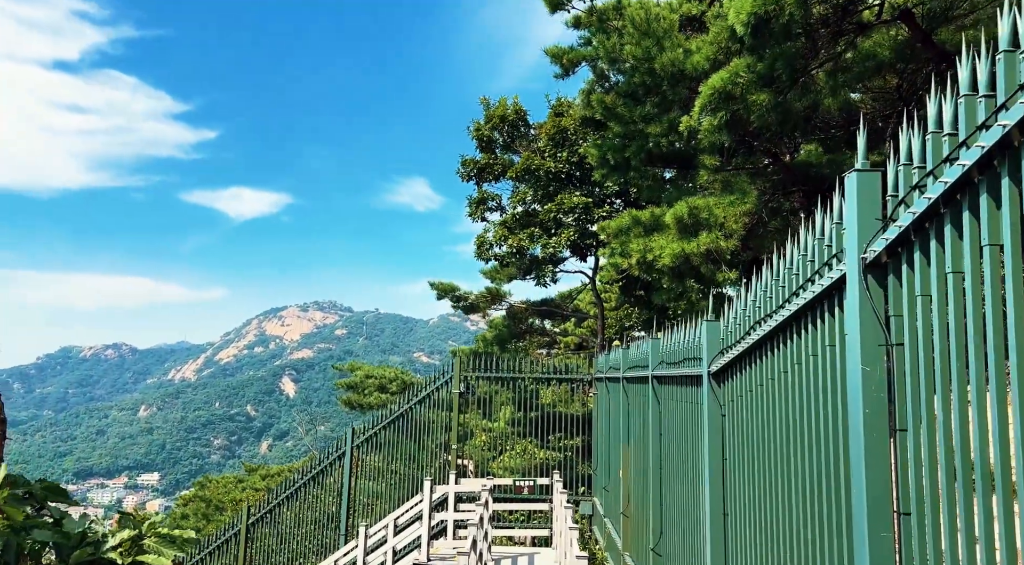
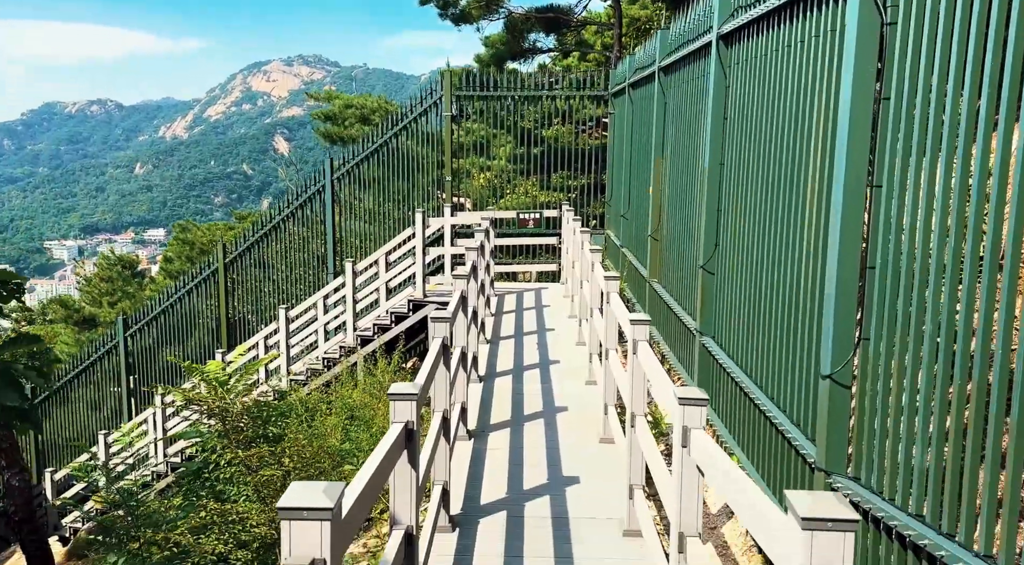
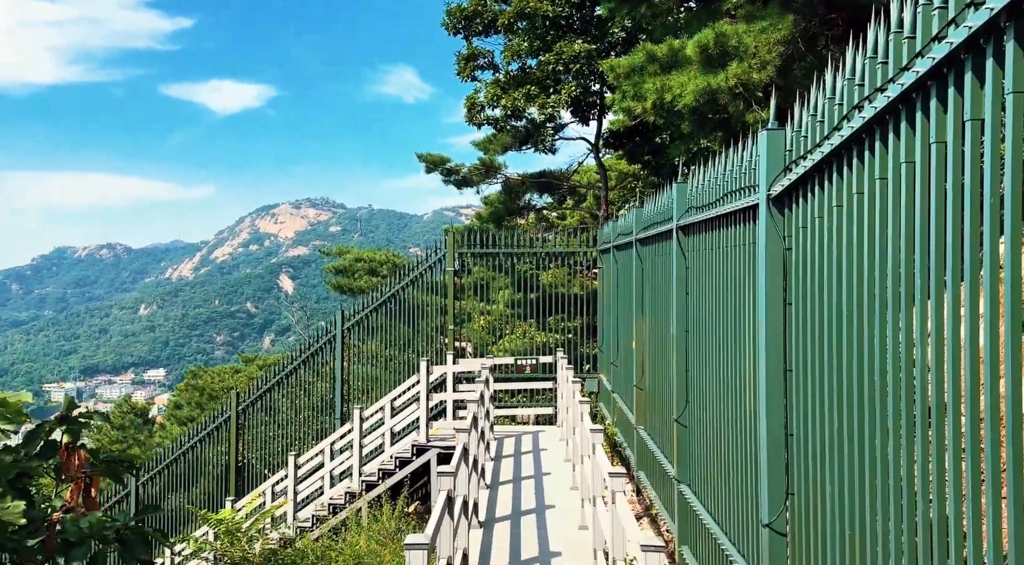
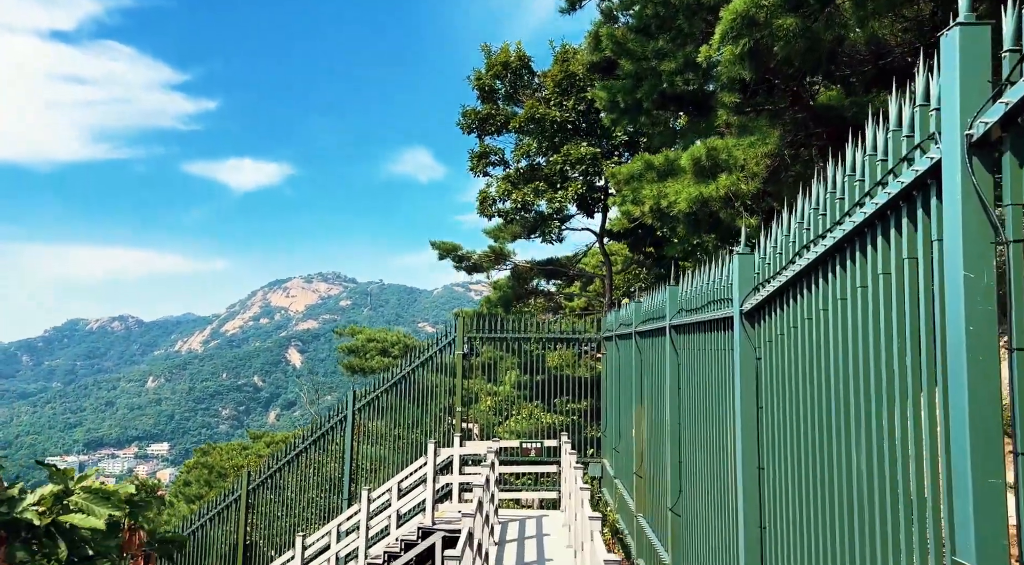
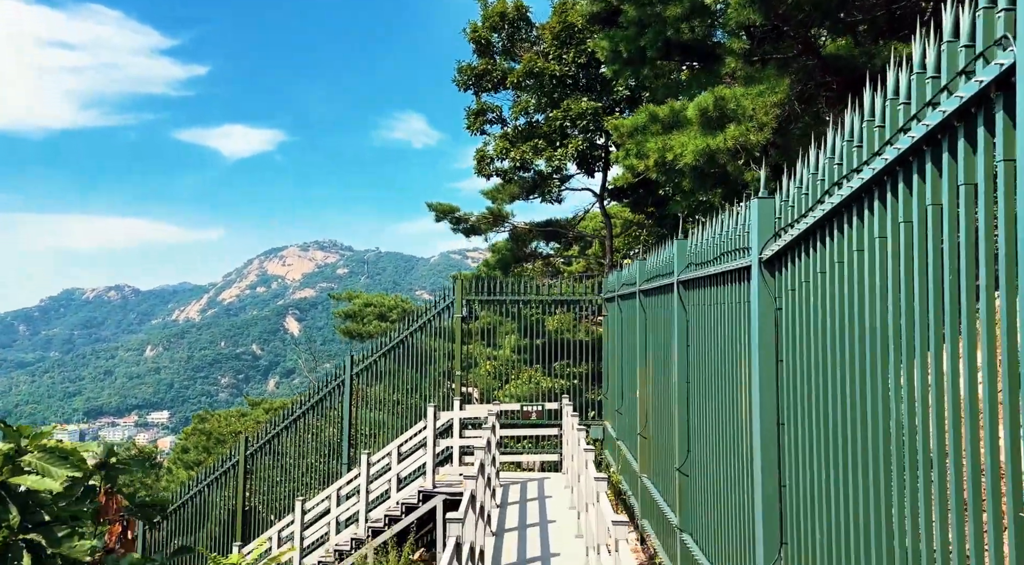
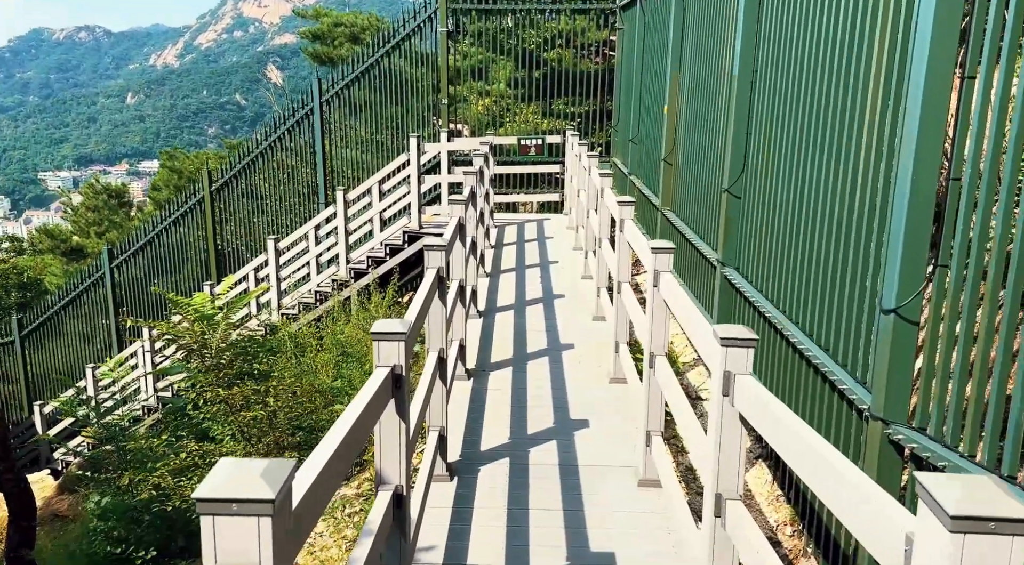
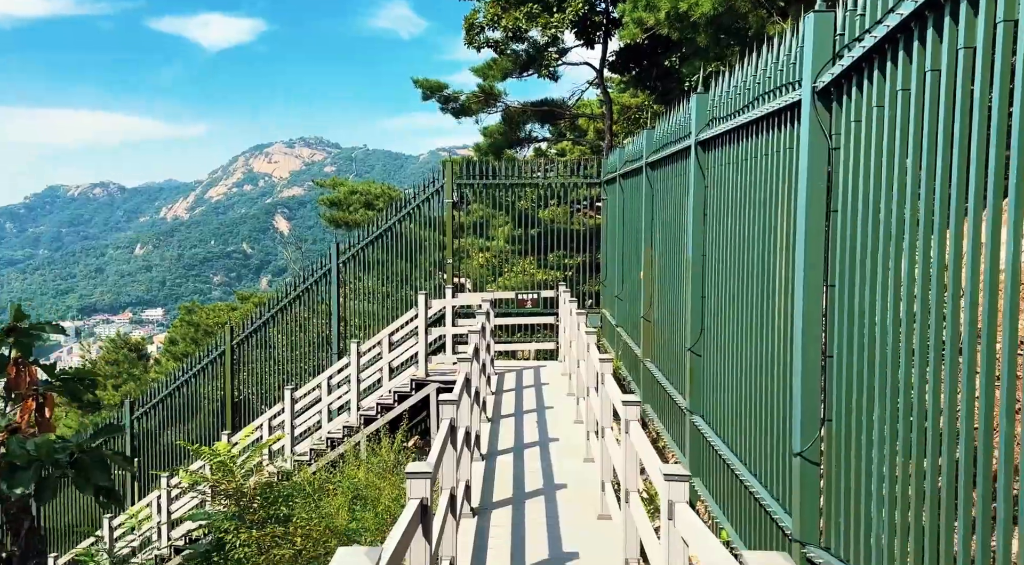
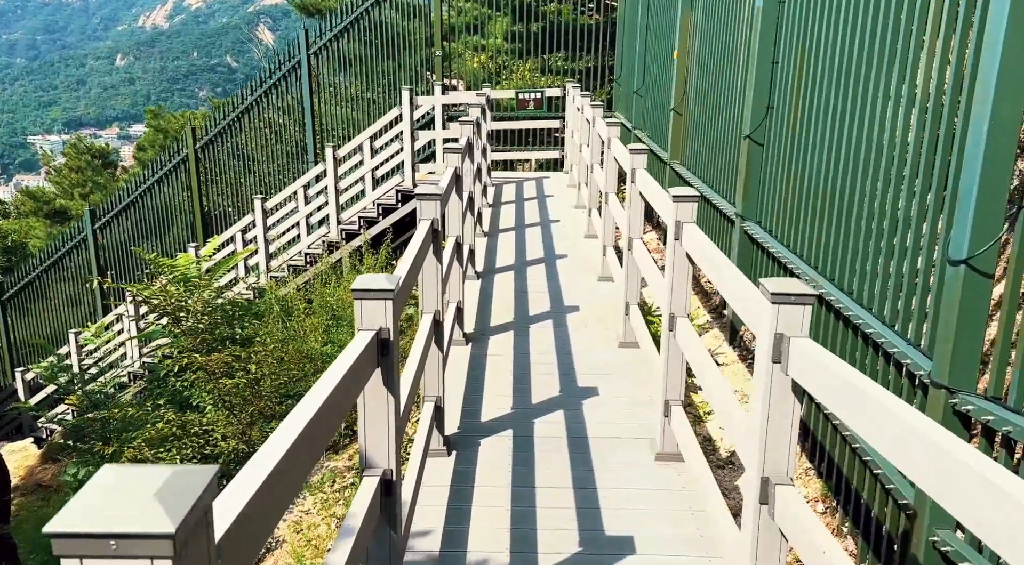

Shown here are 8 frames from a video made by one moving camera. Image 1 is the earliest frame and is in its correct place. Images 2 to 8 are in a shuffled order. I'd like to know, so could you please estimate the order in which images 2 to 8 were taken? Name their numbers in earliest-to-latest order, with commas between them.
4, 5, 3, 7, 2, 6, 8
